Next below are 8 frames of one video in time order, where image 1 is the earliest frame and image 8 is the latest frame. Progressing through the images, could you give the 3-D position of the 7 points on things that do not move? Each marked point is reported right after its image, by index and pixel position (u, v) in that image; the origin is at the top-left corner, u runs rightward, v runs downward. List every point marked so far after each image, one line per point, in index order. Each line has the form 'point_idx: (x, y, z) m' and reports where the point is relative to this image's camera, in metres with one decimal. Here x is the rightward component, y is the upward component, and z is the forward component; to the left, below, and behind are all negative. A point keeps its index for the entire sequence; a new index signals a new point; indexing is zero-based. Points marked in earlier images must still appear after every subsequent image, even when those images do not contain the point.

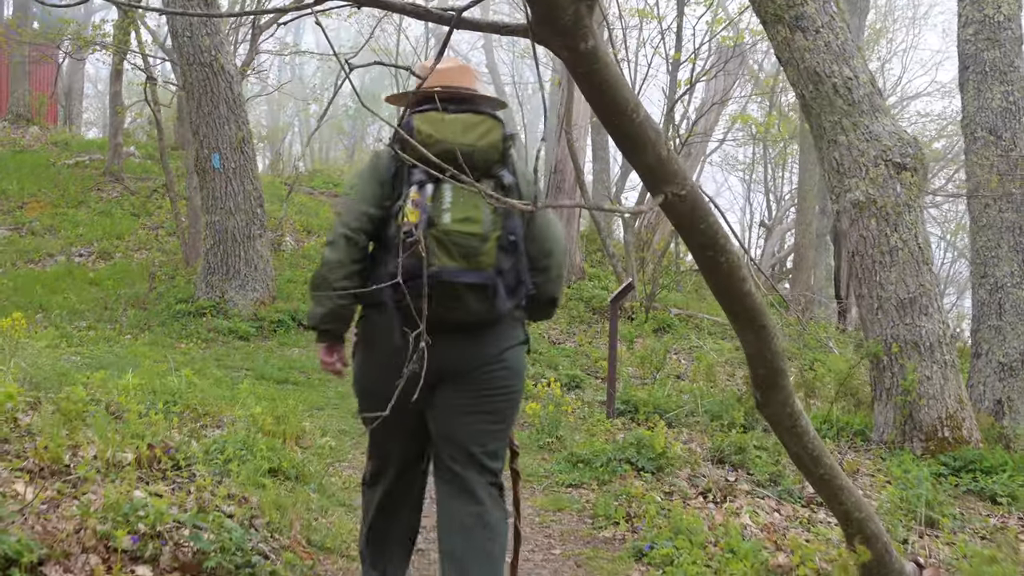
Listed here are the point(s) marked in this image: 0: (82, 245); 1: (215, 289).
0: (-6.7, +0.7, +13.3) m
1: (-3.8, 0.0, +11.0) m
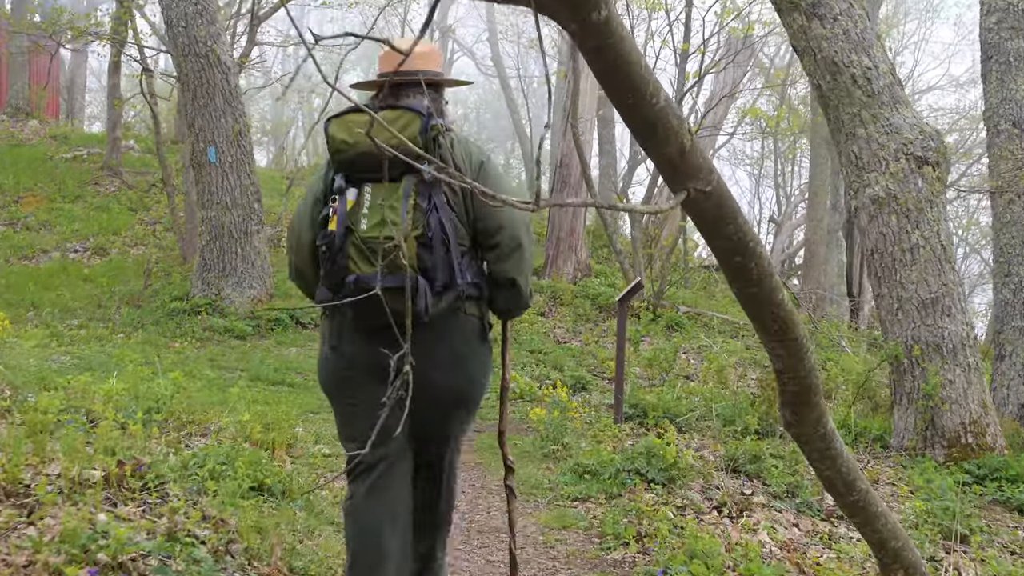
0: (-6.7, +0.7, +13.0) m
1: (-3.8, 0.0, +10.7) m
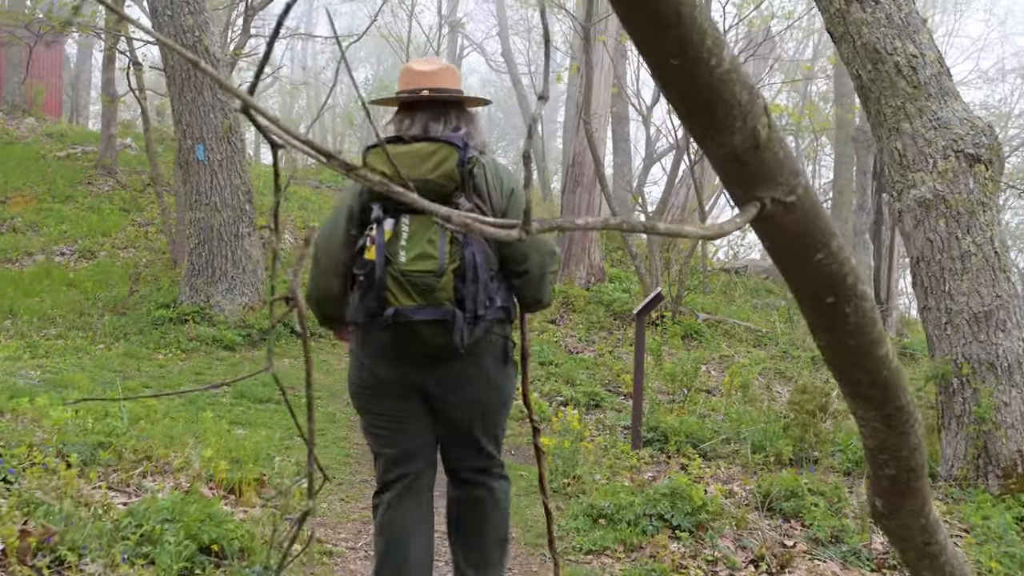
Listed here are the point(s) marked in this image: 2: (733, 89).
0: (-6.5, +0.7, +12.4) m
1: (-3.7, -0.1, +10.0) m
2: (+0.3, +0.3, +1.3) m
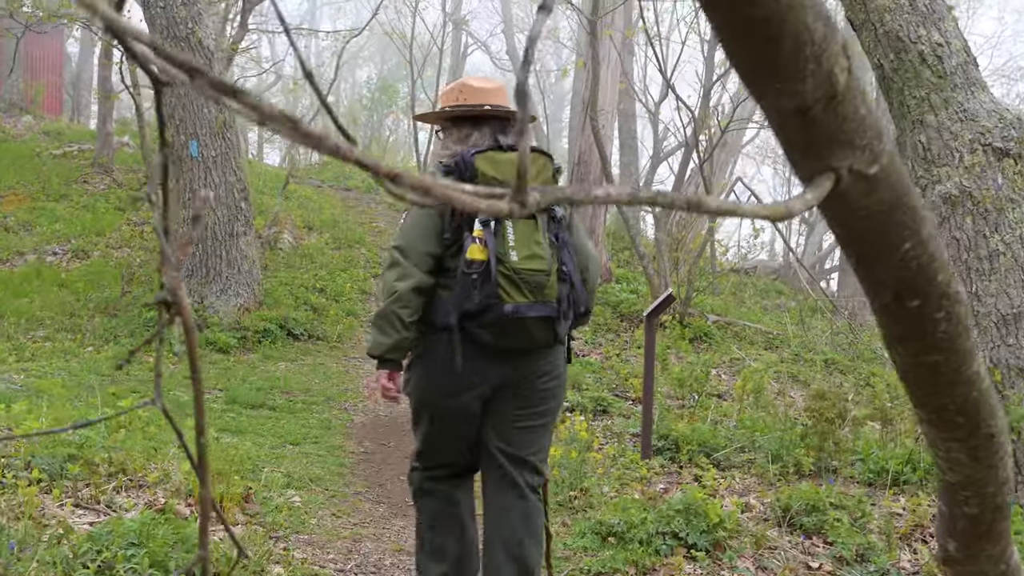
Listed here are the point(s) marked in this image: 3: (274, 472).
0: (-6.5, +0.6, +12.1) m
1: (-3.6, -0.1, +9.7) m
2: (+0.3, +0.3, +0.9) m
3: (-1.6, -1.2, +5.5) m
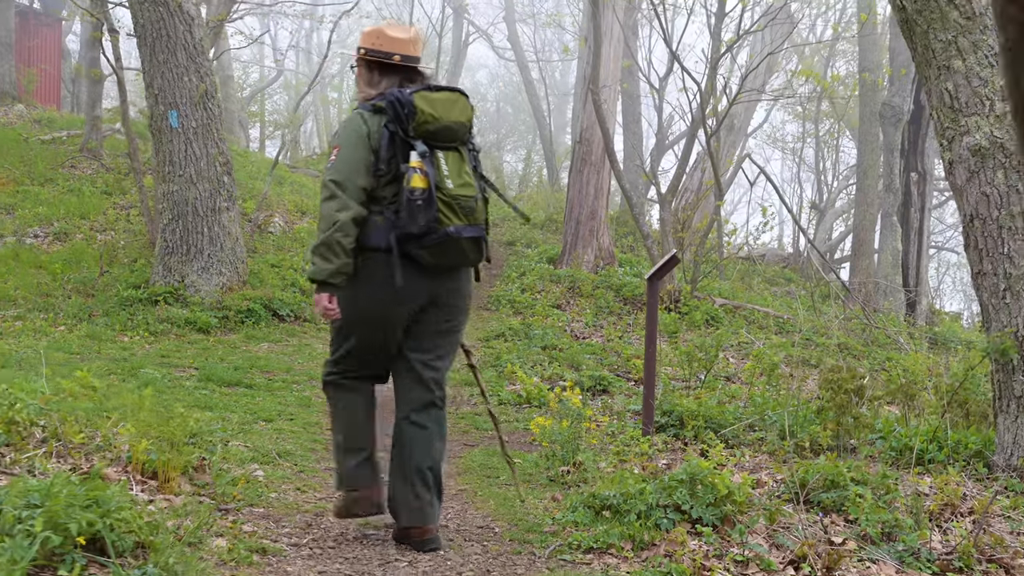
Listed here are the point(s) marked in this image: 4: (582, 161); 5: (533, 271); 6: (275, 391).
0: (-6.5, +0.9, +11.6) m
1: (-3.7, +0.2, +9.2) m
2: (+0.2, +0.6, +0.4) m
3: (-1.6, -0.9, +5.0) m
4: (+1.1, +2.0, +13.1) m
5: (+0.3, +0.2, +12.5) m
6: (-2.0, -0.9, +7.1) m
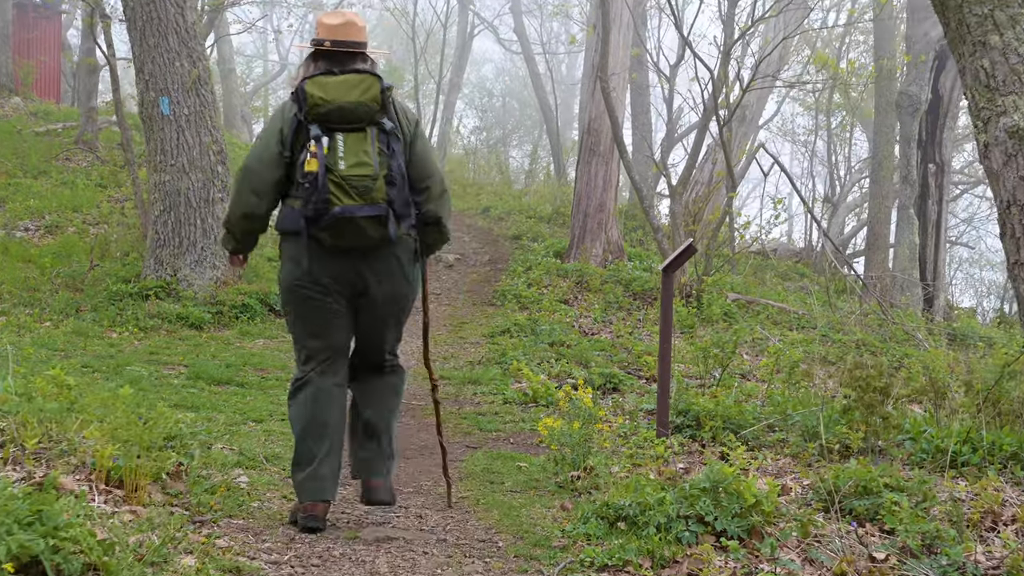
0: (-6.4, +0.9, +11.3) m
1: (-3.6, +0.2, +8.9) m
2: (+0.2, +0.6, 0.0) m
3: (-1.6, -0.9, +4.7) m
4: (+1.2, +2.0, +12.7) m
5: (+0.4, +0.3, +12.2) m
6: (-1.9, -0.8, +6.7) m
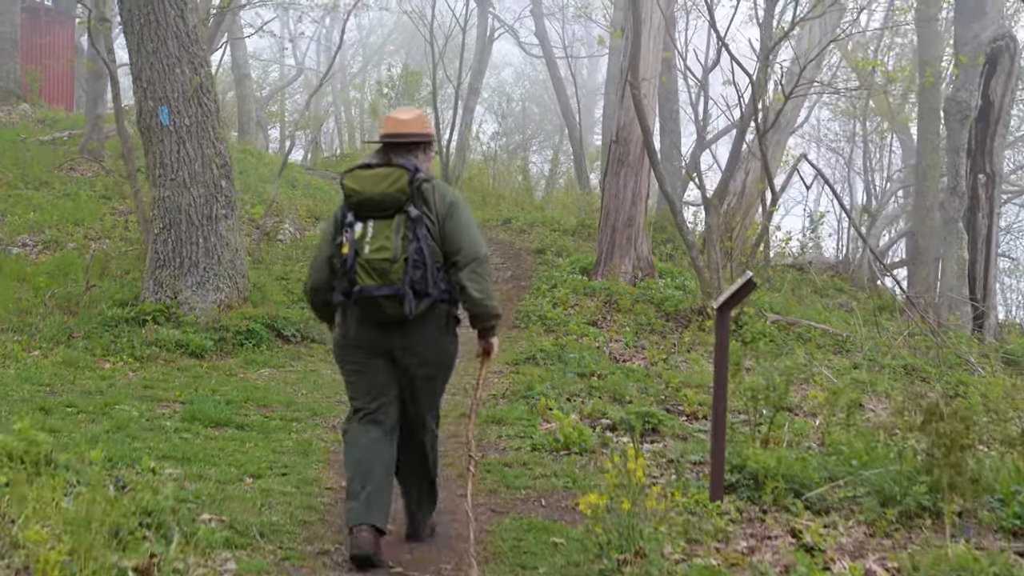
0: (-6.1, +0.7, +10.7) m
1: (-3.4, 0.0, +8.3) m
2: (+0.3, +0.4, -0.7) m
3: (-1.4, -1.1, +4.0) m
4: (+1.5, +1.8, +12.0) m
5: (+0.7, +0.1, +11.4) m
6: (-1.7, -1.0, +6.1) m
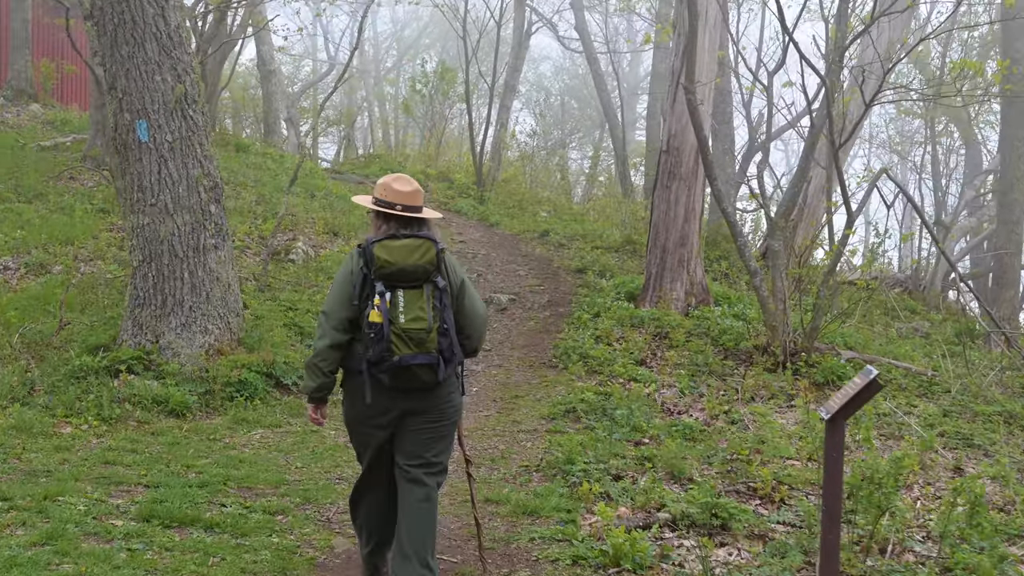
0: (-5.7, +0.4, +9.7) m
1: (-3.1, -0.3, +7.1) m
2: (+0.2, -0.1, -2.0) m
3: (-1.3, -1.5, +2.8) m
4: (+2.0, +1.4, +10.6) m
5: (+1.1, -0.3, +10.1) m
6: (-1.5, -1.4, +4.9) m
